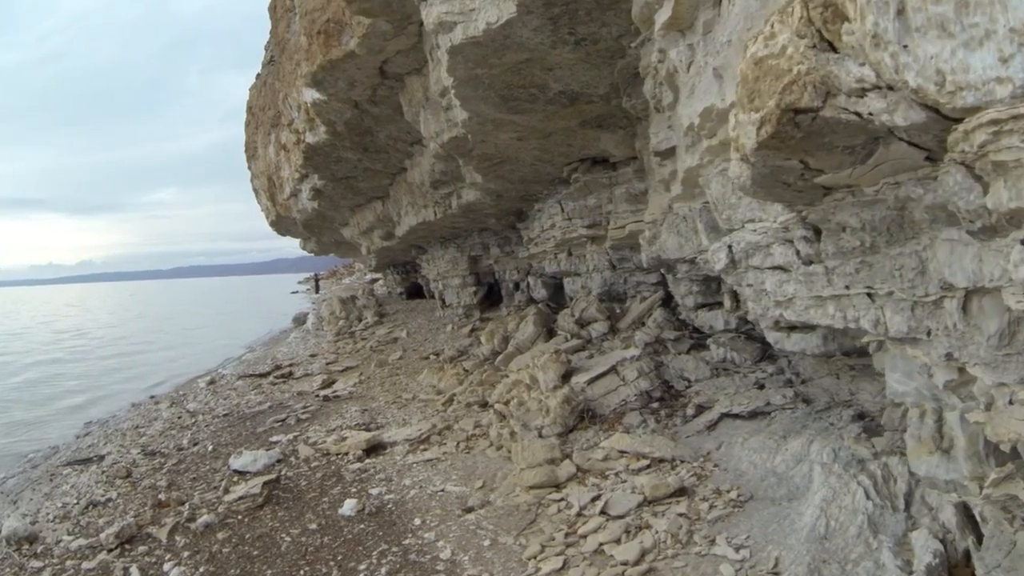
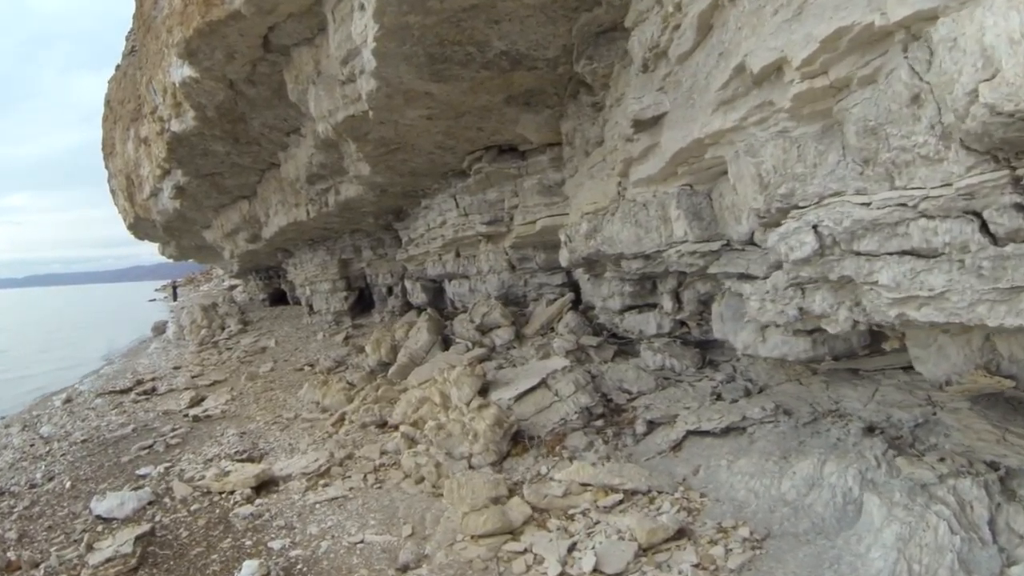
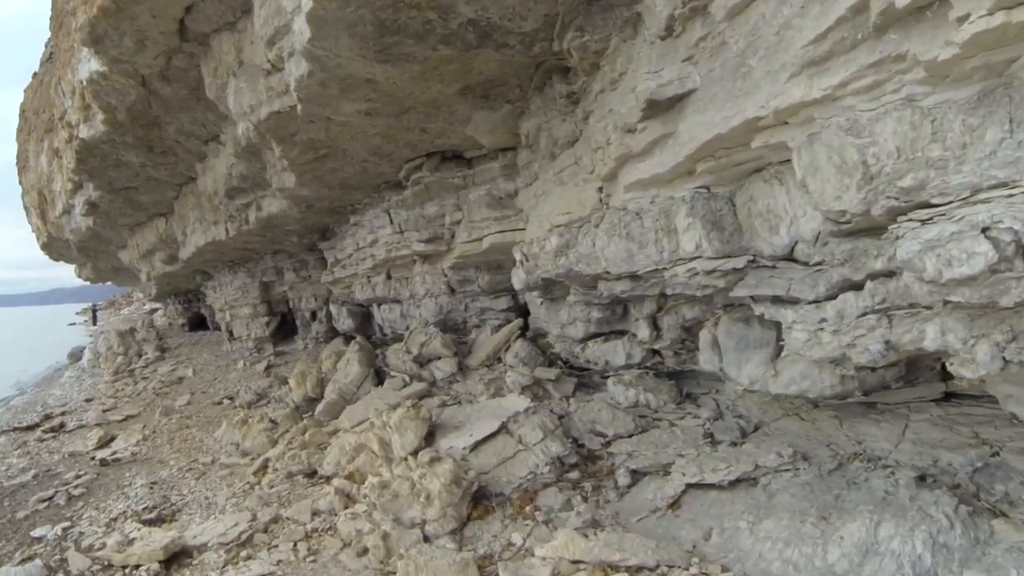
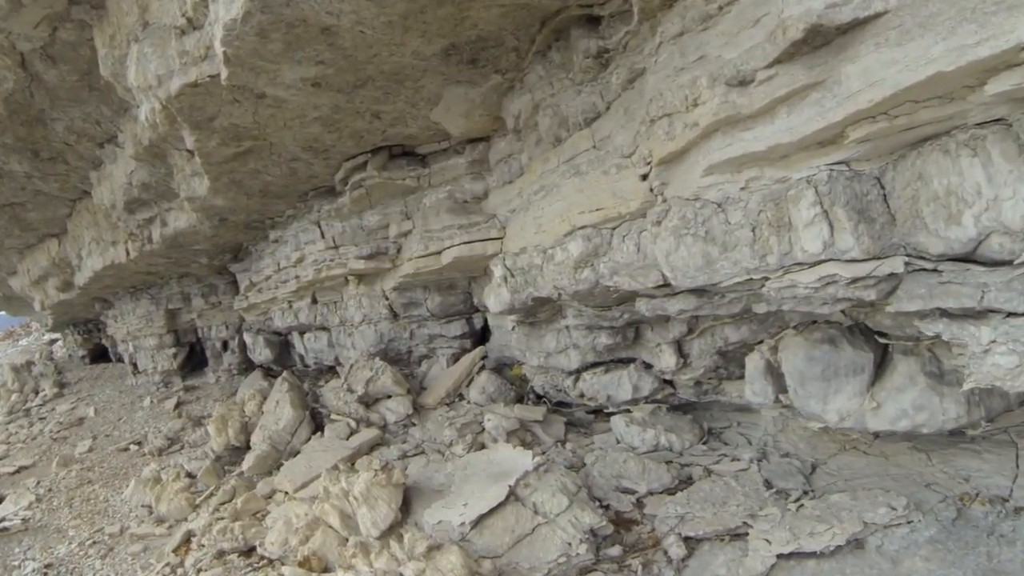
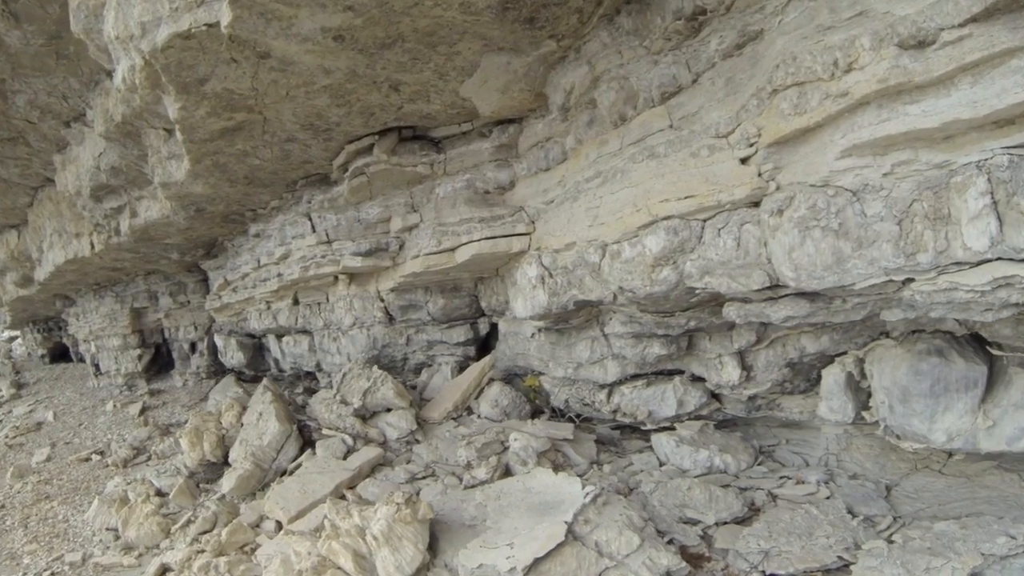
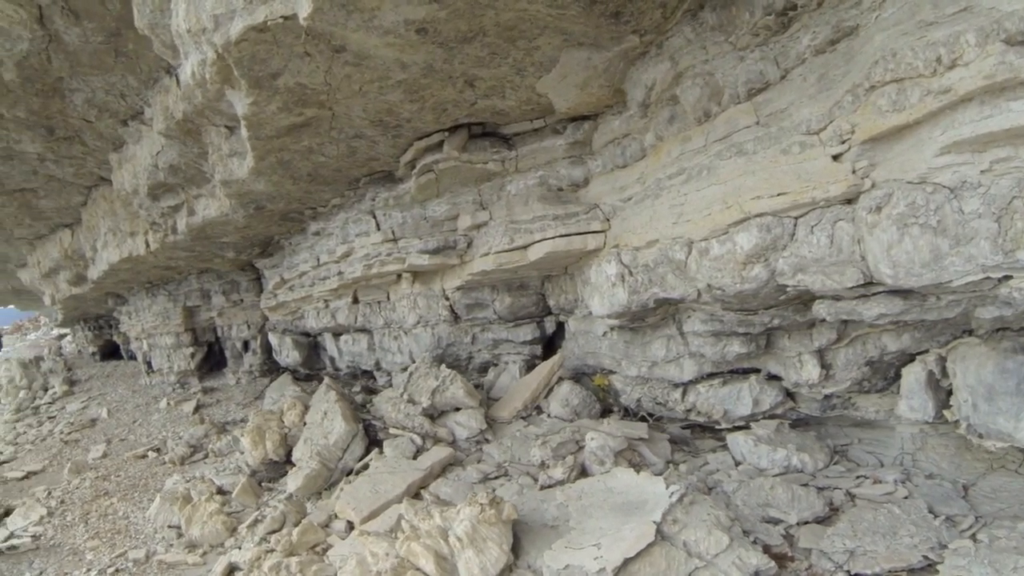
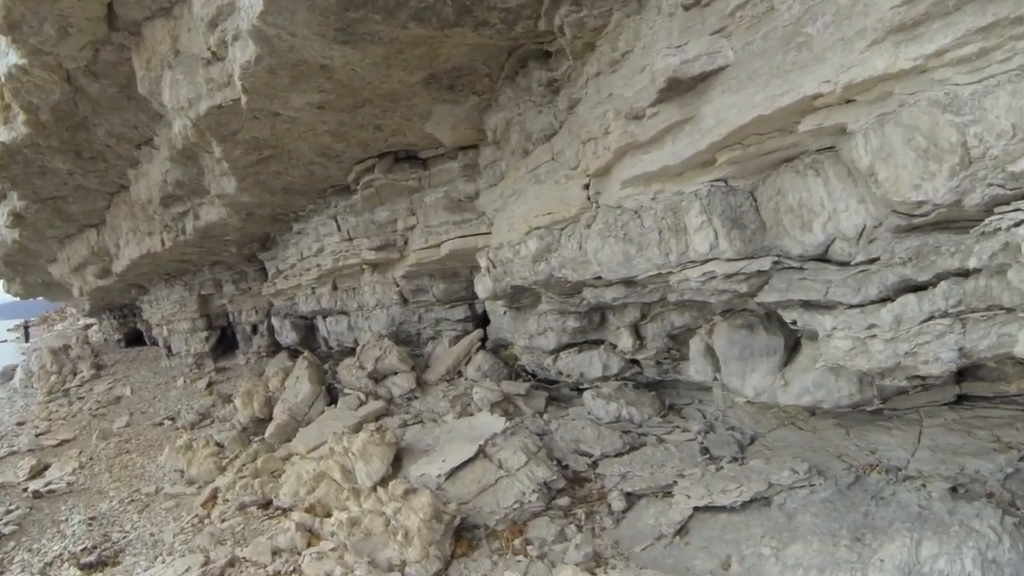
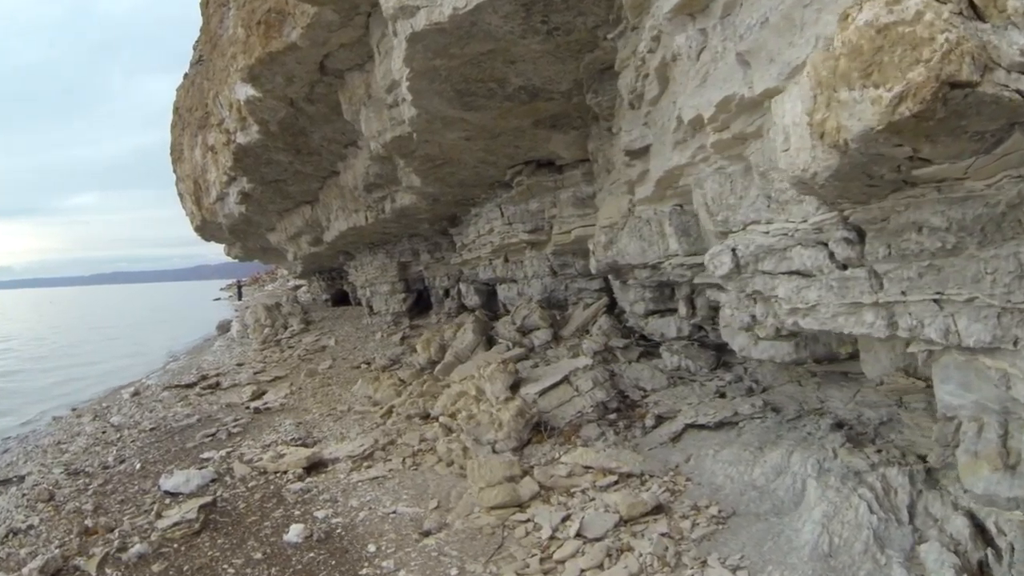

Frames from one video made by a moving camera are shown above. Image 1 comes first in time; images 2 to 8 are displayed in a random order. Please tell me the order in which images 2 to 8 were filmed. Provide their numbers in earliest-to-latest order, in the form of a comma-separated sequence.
8, 2, 3, 7, 4, 5, 6
